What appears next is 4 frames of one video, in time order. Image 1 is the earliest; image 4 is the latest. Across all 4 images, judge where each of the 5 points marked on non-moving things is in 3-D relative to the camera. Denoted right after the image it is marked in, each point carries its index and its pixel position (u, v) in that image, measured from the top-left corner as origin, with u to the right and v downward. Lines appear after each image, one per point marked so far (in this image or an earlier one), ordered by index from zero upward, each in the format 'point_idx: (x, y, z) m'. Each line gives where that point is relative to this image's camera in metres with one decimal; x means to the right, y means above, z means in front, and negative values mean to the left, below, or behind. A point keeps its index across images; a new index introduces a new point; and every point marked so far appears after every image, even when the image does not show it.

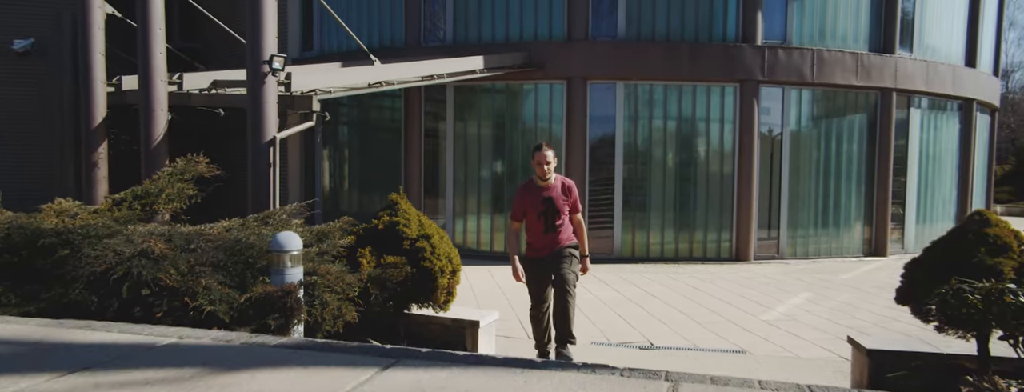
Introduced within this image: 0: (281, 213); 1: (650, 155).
0: (-1.5, -0.1, +4.5) m
1: (+2.0, +0.6, +9.3) m
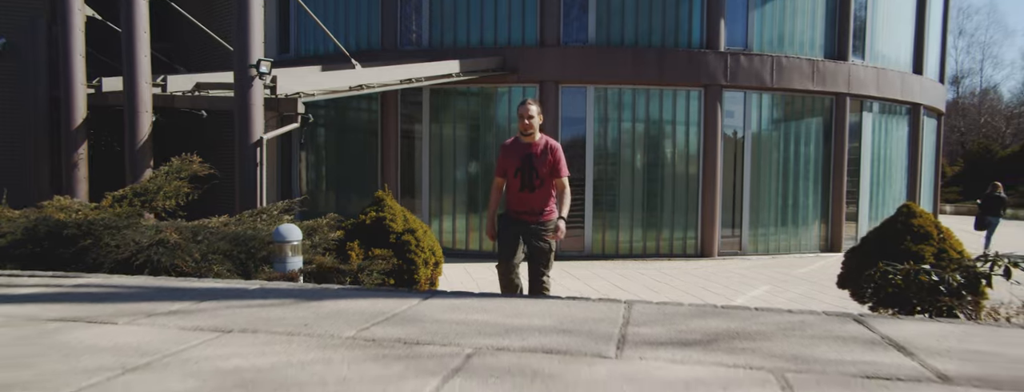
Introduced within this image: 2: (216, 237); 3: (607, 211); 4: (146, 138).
0: (-1.7, -0.1, +4.8) m
1: (+1.6, +0.6, +9.8) m
2: (-1.7, -0.2, +4.2) m
3: (+1.4, -0.3, +9.8) m
4: (-3.7, +0.6, +6.8) m
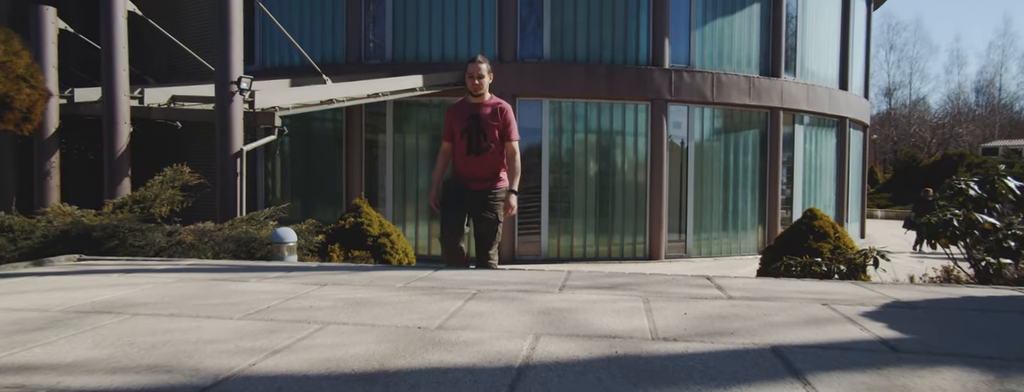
0: (-2.0, -0.1, +5.3) m
1: (+1.0, +0.5, +10.5) m
2: (-2.0, -0.3, +4.7) m
3: (+0.8, -0.4, +10.5) m
4: (-4.1, +0.5, +7.1) m
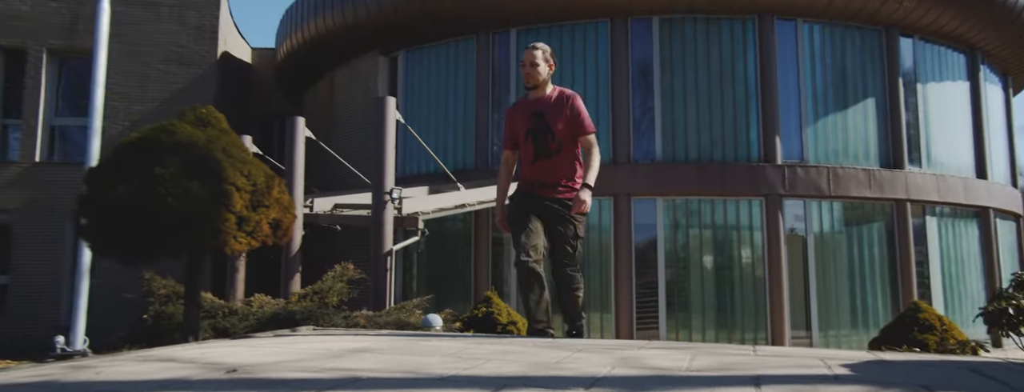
0: (-0.9, -1.0, +6.2) m
1: (+2.9, -1.0, +10.9) m
2: (-1.1, -1.0, +5.6) m
3: (+2.7, -1.9, +10.8) m
4: (-2.7, -0.7, +8.5) m
